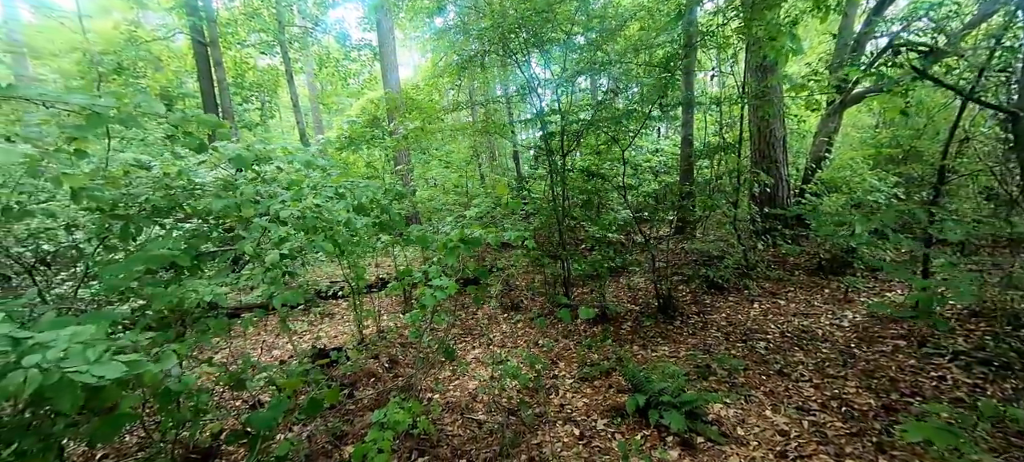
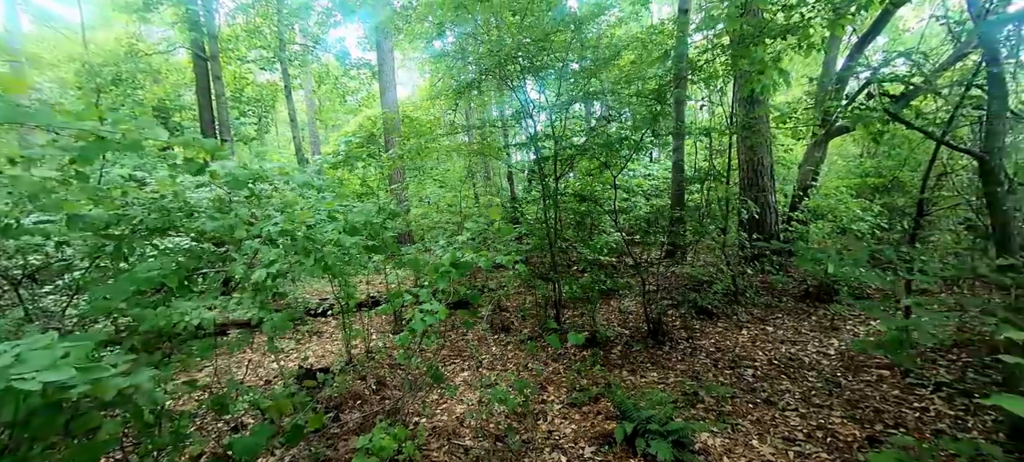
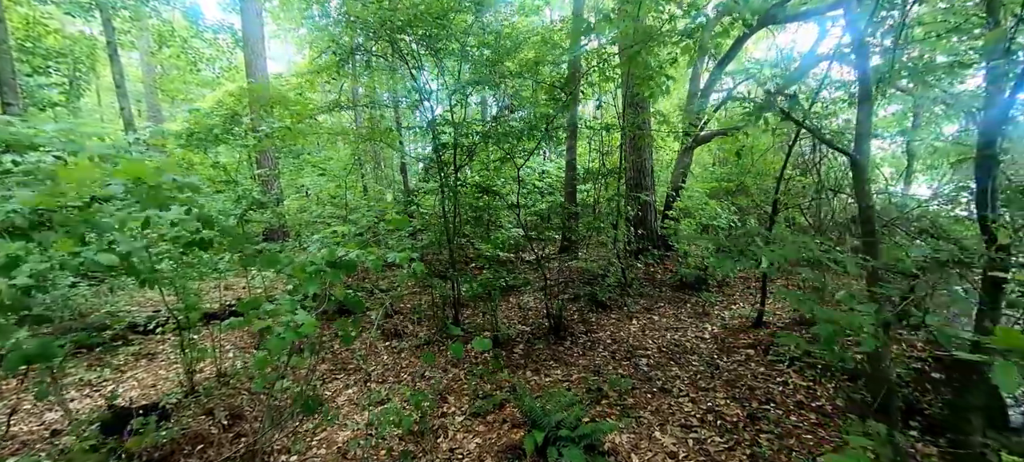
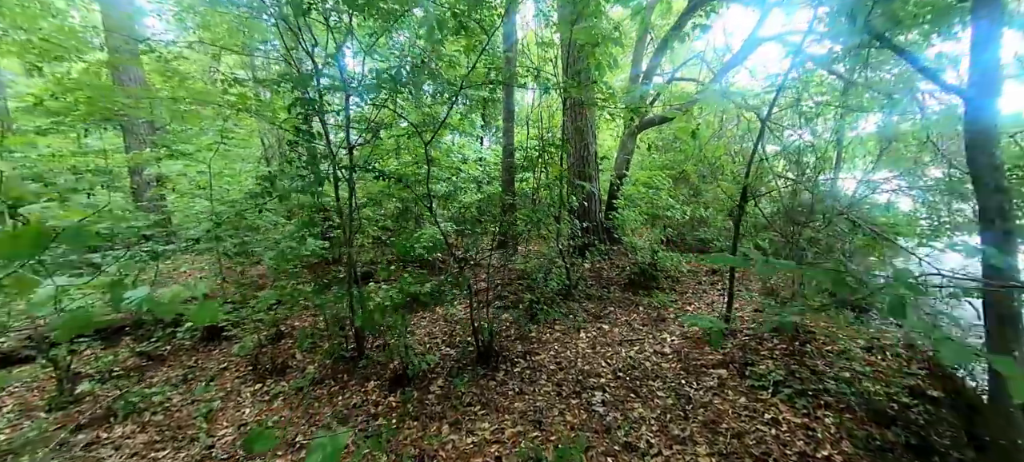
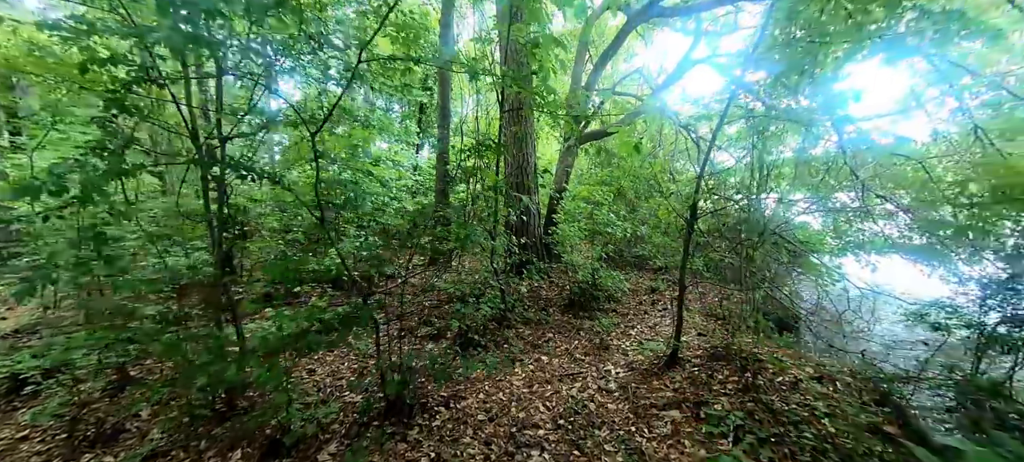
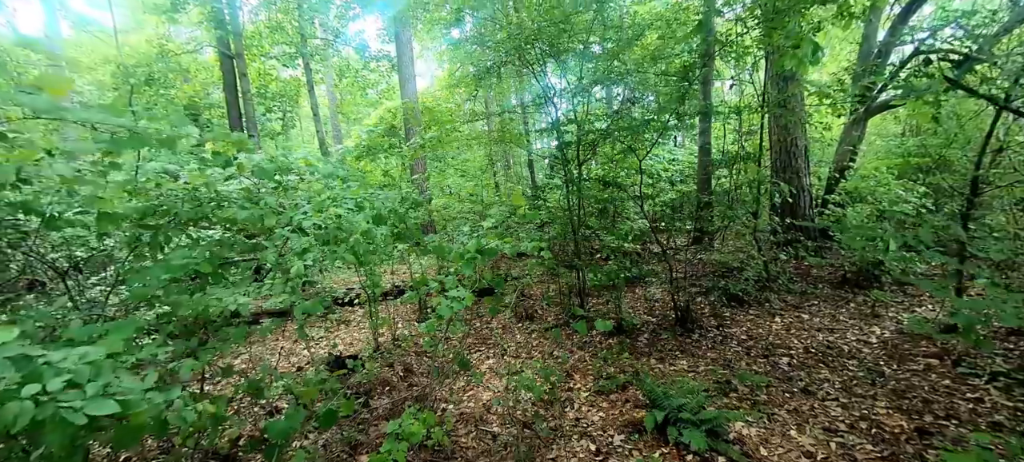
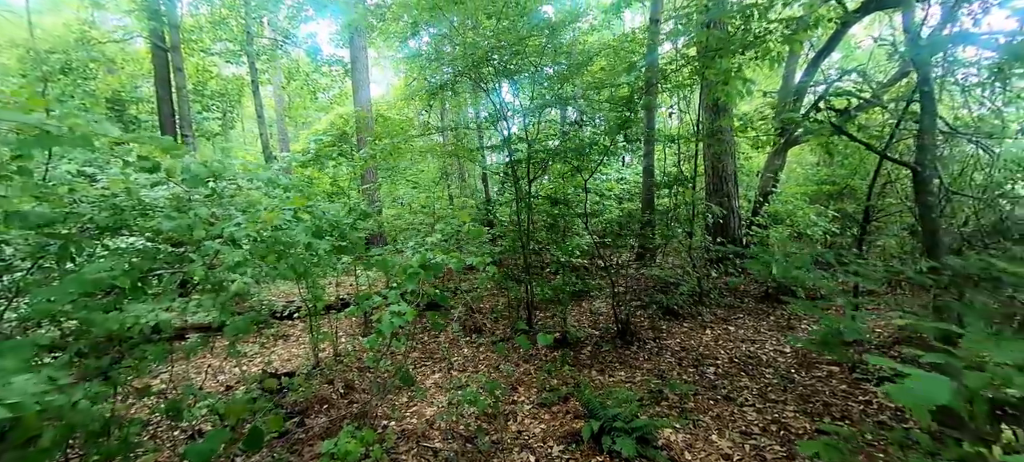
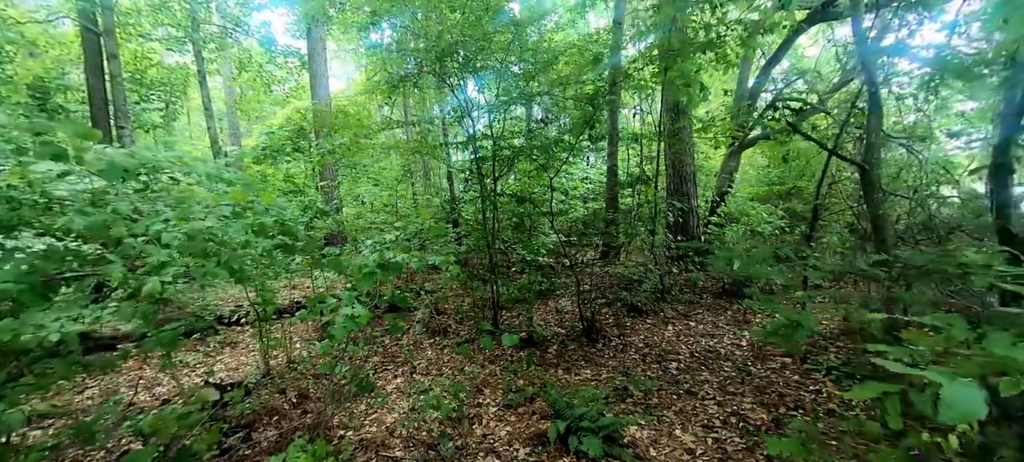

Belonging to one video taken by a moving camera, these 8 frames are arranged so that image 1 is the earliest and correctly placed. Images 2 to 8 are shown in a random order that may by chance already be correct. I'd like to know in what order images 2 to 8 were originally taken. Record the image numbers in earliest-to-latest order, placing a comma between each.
6, 2, 7, 8, 3, 4, 5
